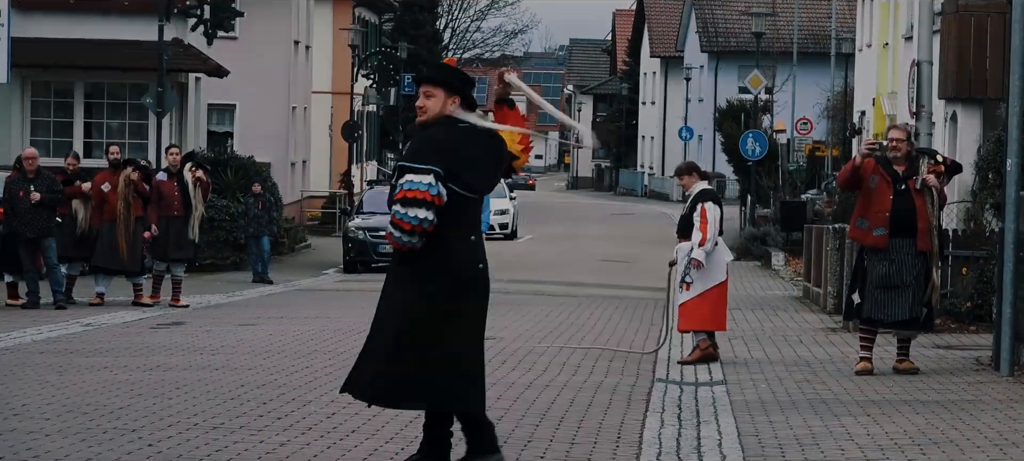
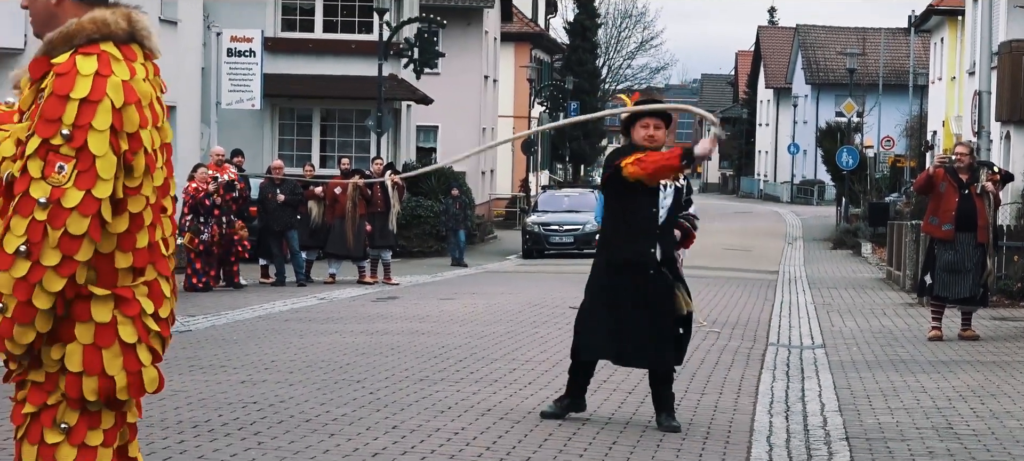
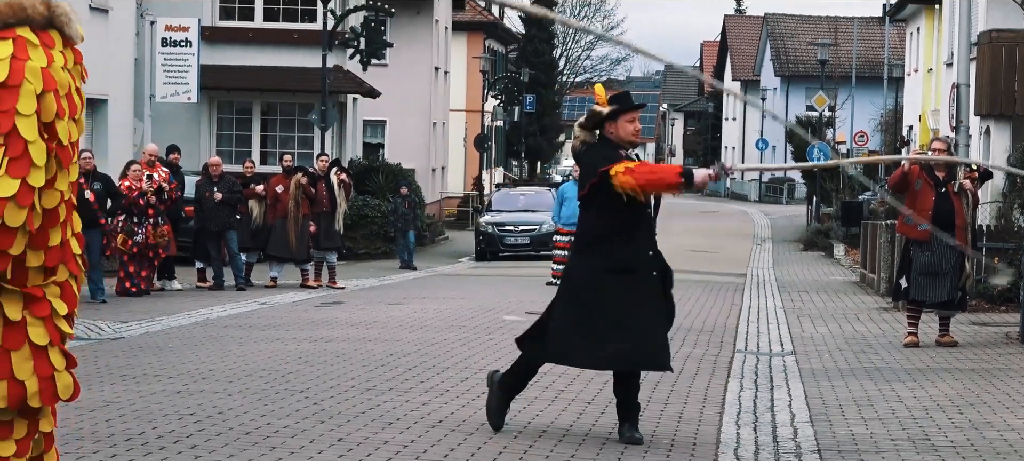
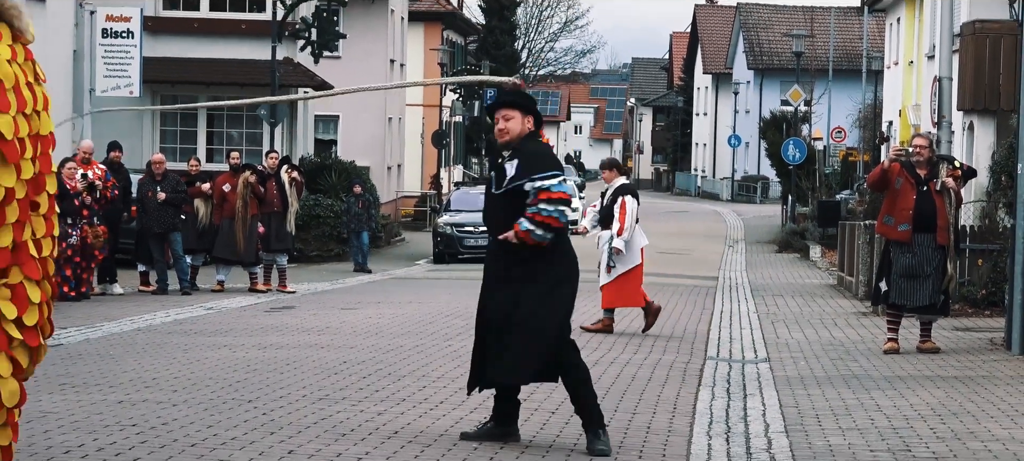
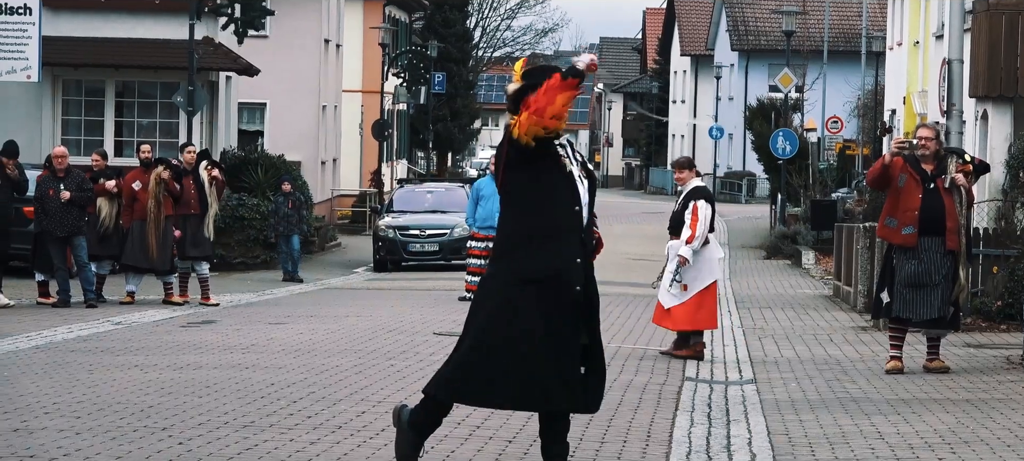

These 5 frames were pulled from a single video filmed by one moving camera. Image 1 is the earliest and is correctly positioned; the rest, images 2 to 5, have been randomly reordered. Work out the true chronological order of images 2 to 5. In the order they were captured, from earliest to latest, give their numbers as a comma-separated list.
5, 4, 3, 2
